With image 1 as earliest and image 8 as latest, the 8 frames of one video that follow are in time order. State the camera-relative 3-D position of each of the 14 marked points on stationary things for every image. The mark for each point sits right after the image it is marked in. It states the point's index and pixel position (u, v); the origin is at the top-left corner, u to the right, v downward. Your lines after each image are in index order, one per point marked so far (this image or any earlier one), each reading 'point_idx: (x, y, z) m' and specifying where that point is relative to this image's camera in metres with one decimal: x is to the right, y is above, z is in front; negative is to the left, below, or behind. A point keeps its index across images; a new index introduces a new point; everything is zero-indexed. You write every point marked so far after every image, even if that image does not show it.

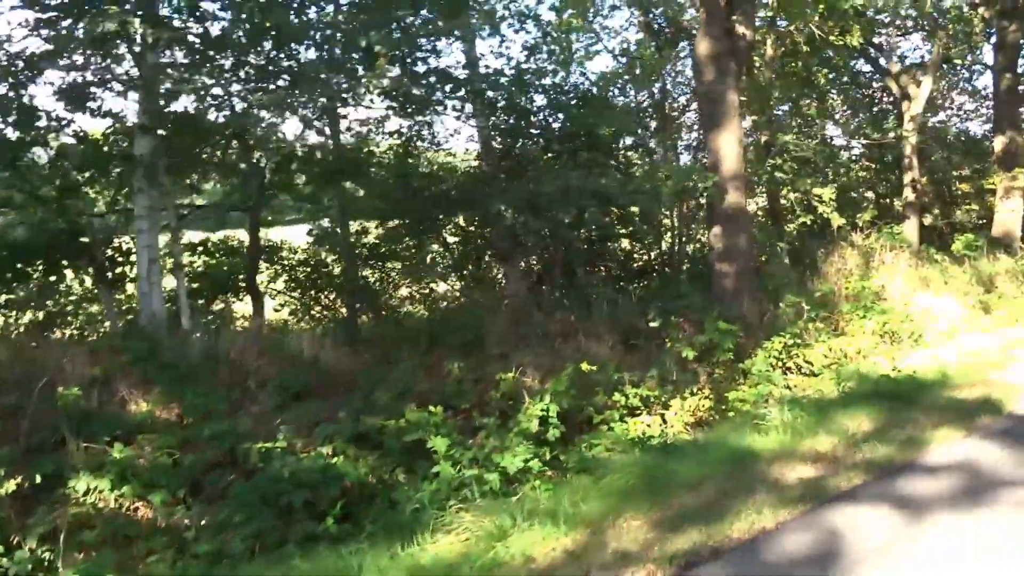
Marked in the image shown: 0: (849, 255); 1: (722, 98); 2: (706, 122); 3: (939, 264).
0: (+6.5, +0.6, +15.7) m
1: (+3.1, +2.8, +12.2) m
2: (+2.9, +2.5, +12.4) m
3: (+9.3, +0.5, +17.5) m
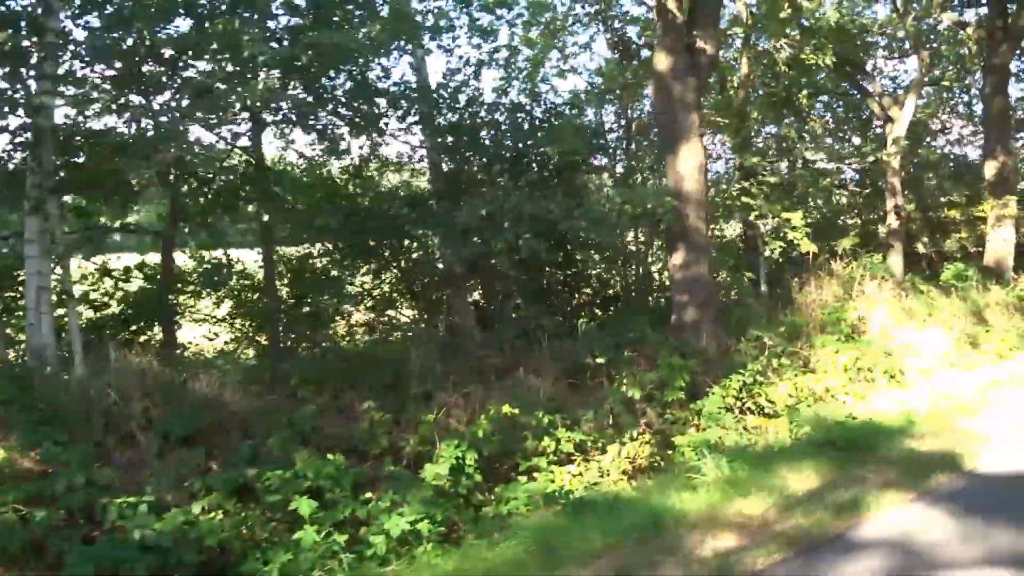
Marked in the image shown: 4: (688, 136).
0: (+5.7, 0.0, +14.9) m
1: (+2.4, +2.4, +11.4) m
2: (+2.2, +2.1, +11.6) m
3: (+8.5, -0.1, +16.6) m
4: (+2.5, +2.1, +11.4) m
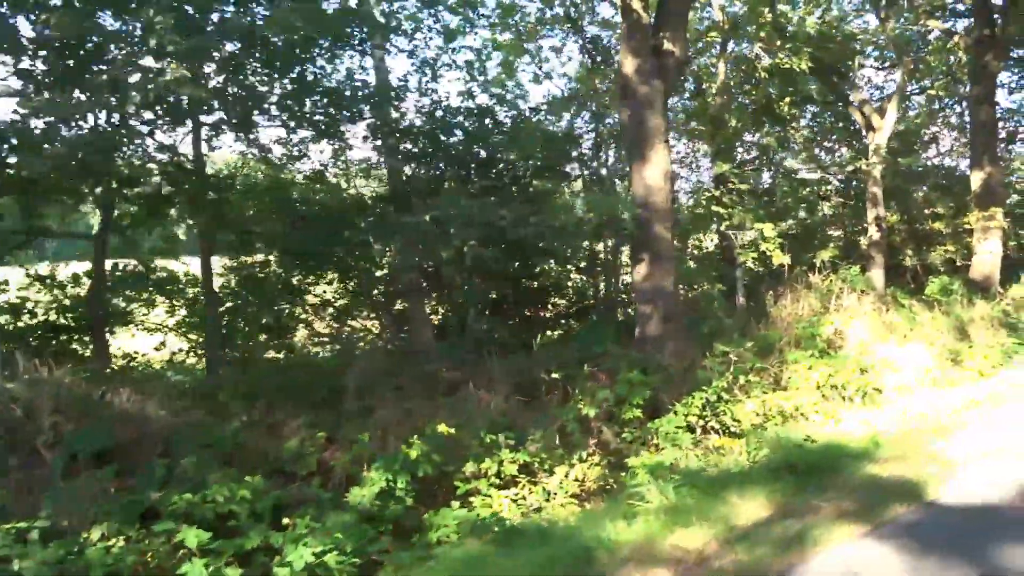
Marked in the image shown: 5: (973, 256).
0: (+5.2, -0.2, +14.4) m
1: (+1.8, +2.2, +11.0) m
2: (+1.6, +1.9, +11.2) m
3: (+8.0, -0.4, +16.2) m
4: (+1.9, +1.9, +11.0) m
5: (+10.4, +0.7, +18.2) m
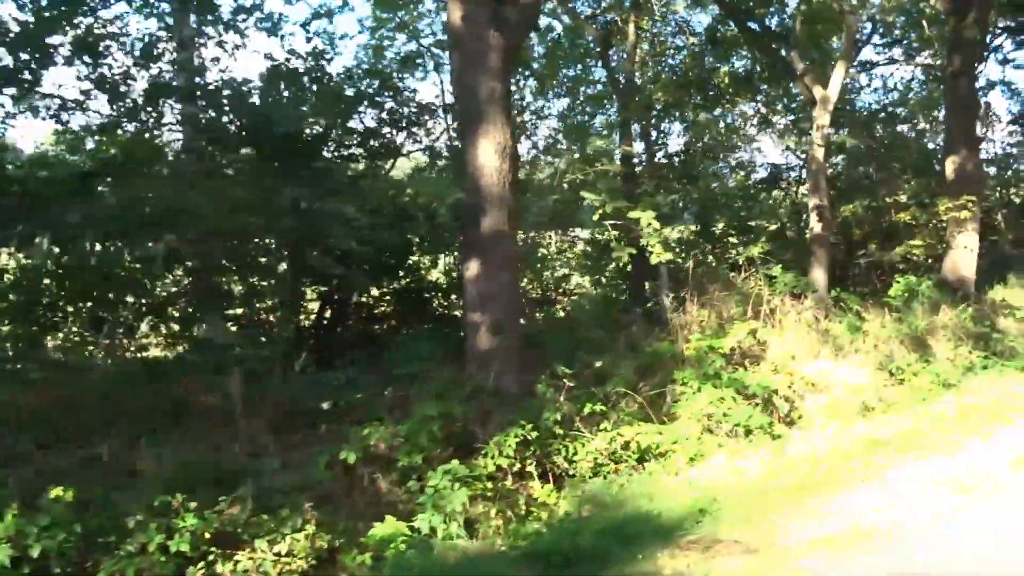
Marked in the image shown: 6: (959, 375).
0: (+3.1, -0.3, +12.1) m
1: (-0.4, +2.2, +8.8) m
2: (-0.6, +1.9, +9.0) m
3: (+5.9, -0.4, +13.8) m
4: (-0.3, +1.9, +8.8) m
5: (+8.4, +0.7, +15.7) m
6: (+6.7, -1.3, +12.2) m
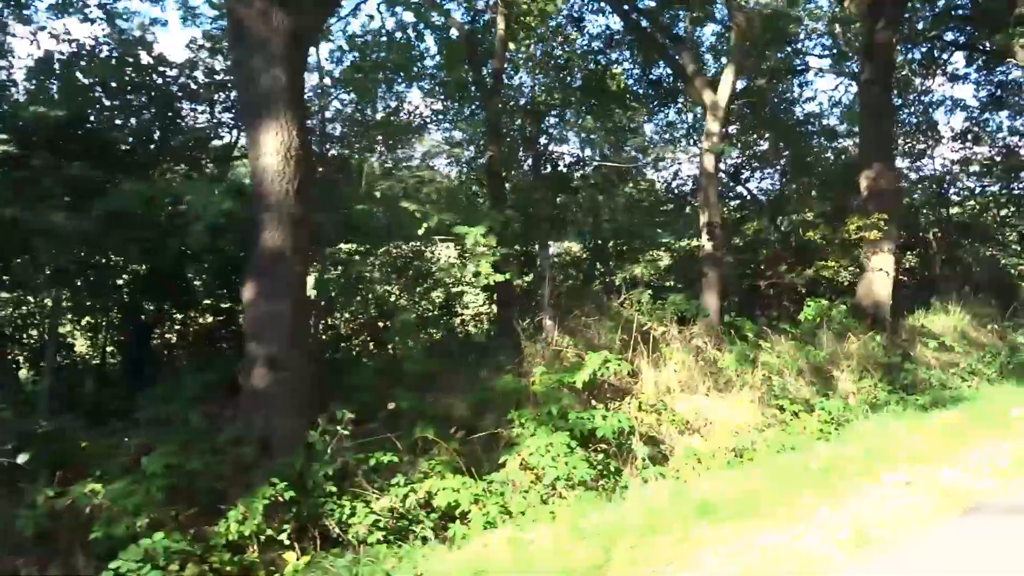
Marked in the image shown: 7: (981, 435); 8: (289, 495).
0: (+1.0, -0.6, +10.8) m
1: (-2.3, +1.9, +7.4) m
2: (-2.5, +1.6, +7.6) m
3: (+3.8, -0.8, +12.6) m
4: (-2.2, +1.6, +7.4) m
5: (+6.2, +0.2, +14.5) m
6: (+4.6, -1.7, +11.0) m
7: (+5.4, -1.6, +9.2) m
8: (-1.8, -1.7, +6.6) m
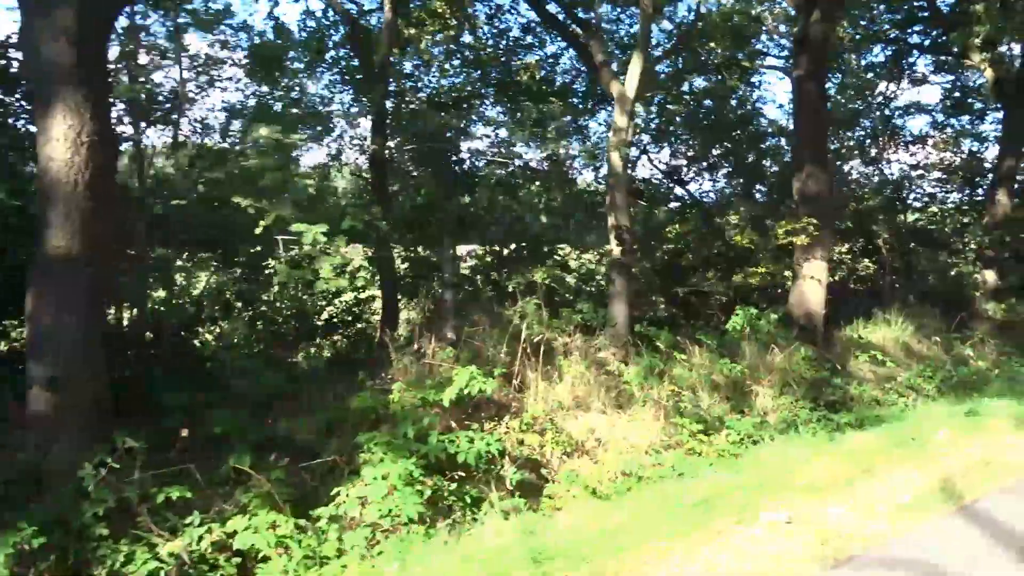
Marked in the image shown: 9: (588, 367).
0: (-0.5, -0.7, +9.9) m
1: (-3.7, +1.9, +6.4) m
2: (-3.9, +1.6, +6.6) m
3: (+2.3, -0.9, +11.6) m
4: (-3.6, +1.6, +6.4) m
5: (+4.7, +0.1, +13.6) m
6: (+3.1, -1.8, +10.1) m
7: (+3.9, -1.7, +8.3) m
8: (-3.2, -1.7, +5.6) m
9: (+1.0, -1.0, +10.3) m
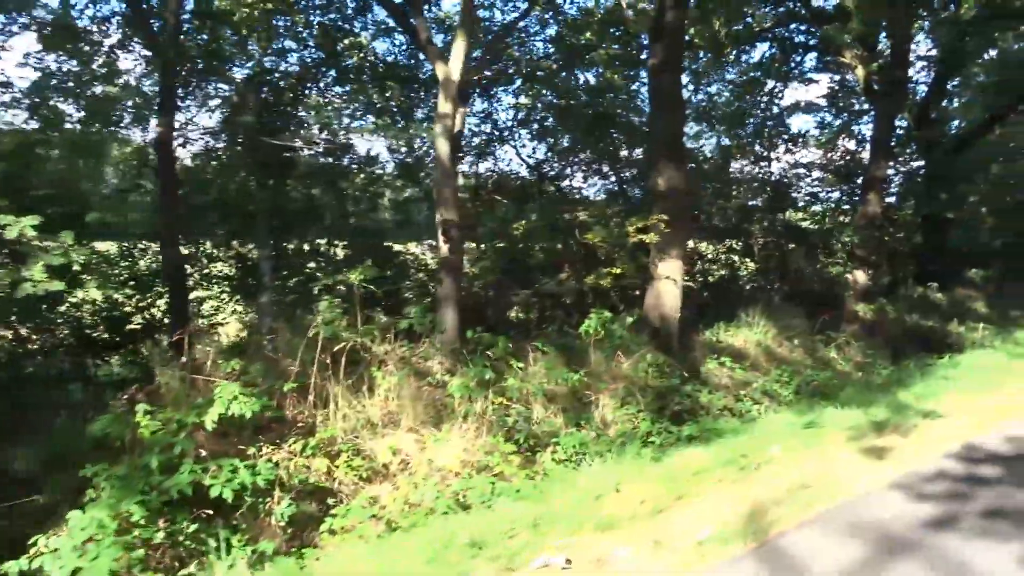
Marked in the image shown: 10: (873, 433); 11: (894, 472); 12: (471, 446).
0: (-2.6, -0.7, +8.7) m
1: (-5.5, +1.8, +4.9) m
2: (-5.8, +1.6, +5.1) m
3: (0.0, -1.0, +10.7) m
4: (-5.4, +1.5, +4.9) m
5: (+2.2, 0.0, +12.9) m
6: (+1.0, -1.9, +9.2) m
7: (+1.9, -1.8, +7.6) m
8: (-4.9, -1.8, +4.1) m
9: (-1.2, -1.0, +9.3) m
10: (+4.1, -1.6, +9.1) m
11: (+3.6, -1.7, +7.7) m
12: (-0.5, -1.7, +8.8) m
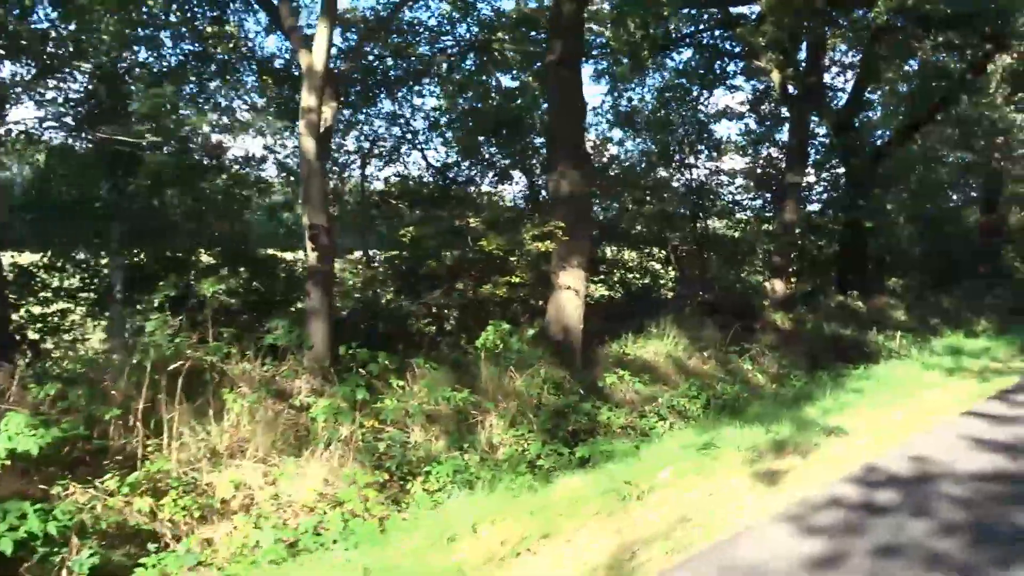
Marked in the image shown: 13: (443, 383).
0: (-3.9, -0.8, +7.6) m
1: (-6.6, +1.7, +3.7) m
2: (-6.8, +1.5, +3.9) m
3: (-1.5, -1.1, +9.8) m
4: (-6.5, +1.4, +3.7) m
5: (+0.6, -0.1, +12.2) m
6: (-0.4, -2.0, +8.4) m
7: (+0.7, -1.9, +6.8) m
8: (-5.9, -1.8, +2.9) m
9: (-2.6, -1.2, +8.3) m
10: (+2.7, -1.7, +8.5) m
11: (+2.4, -1.8, +7.0) m
12: (-1.8, -1.8, +7.8) m
13: (-0.8, -1.2, +10.2) m
